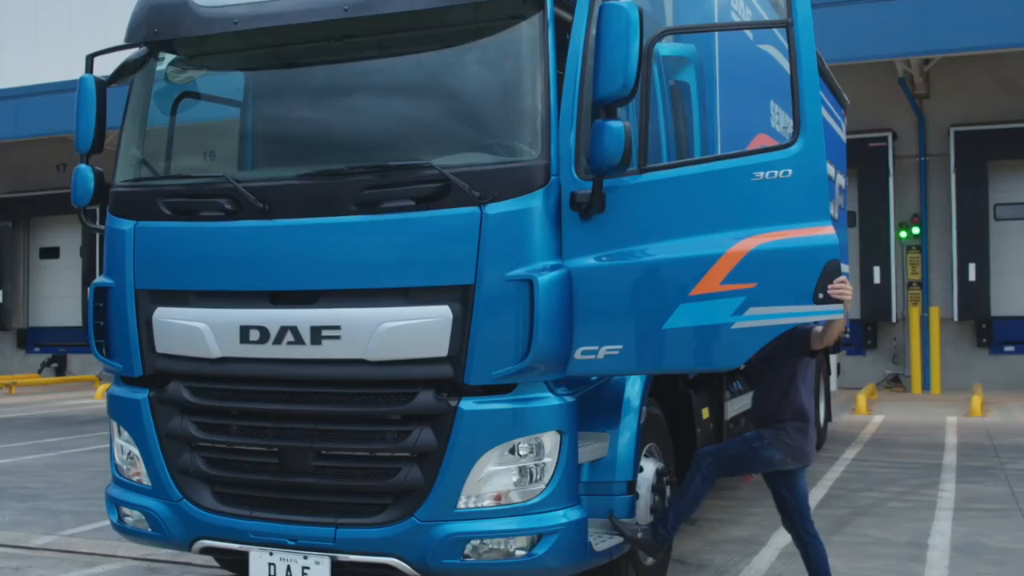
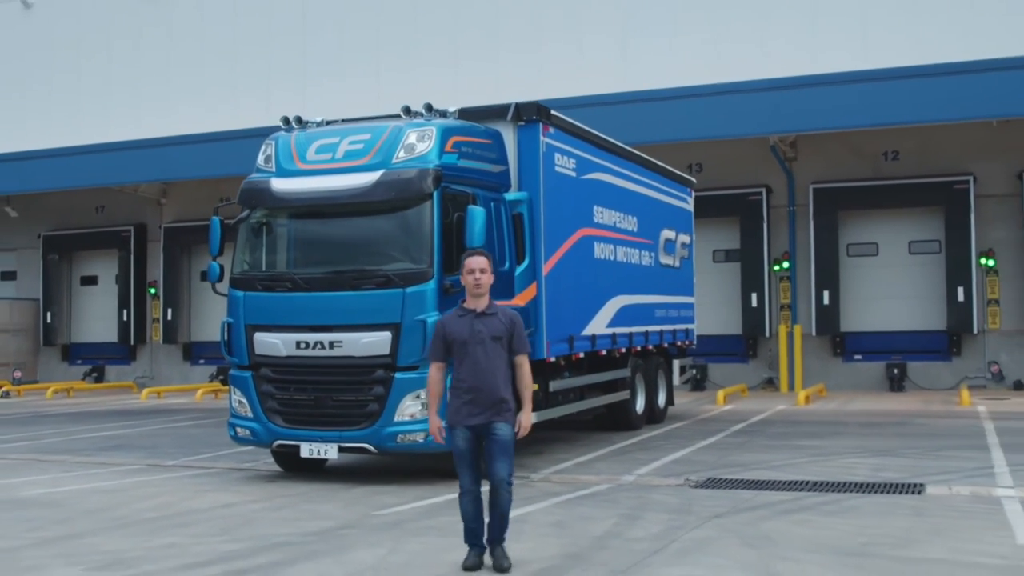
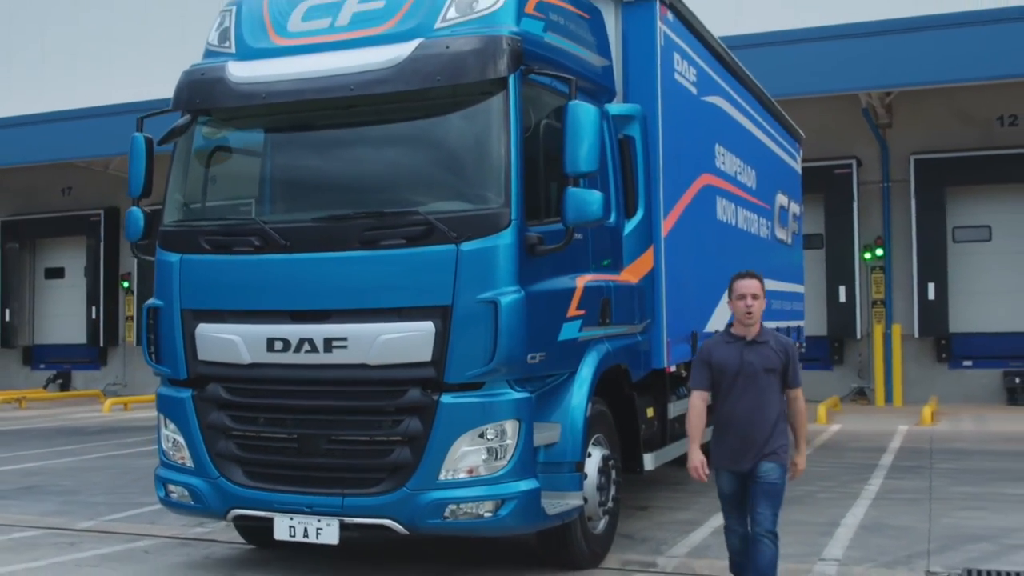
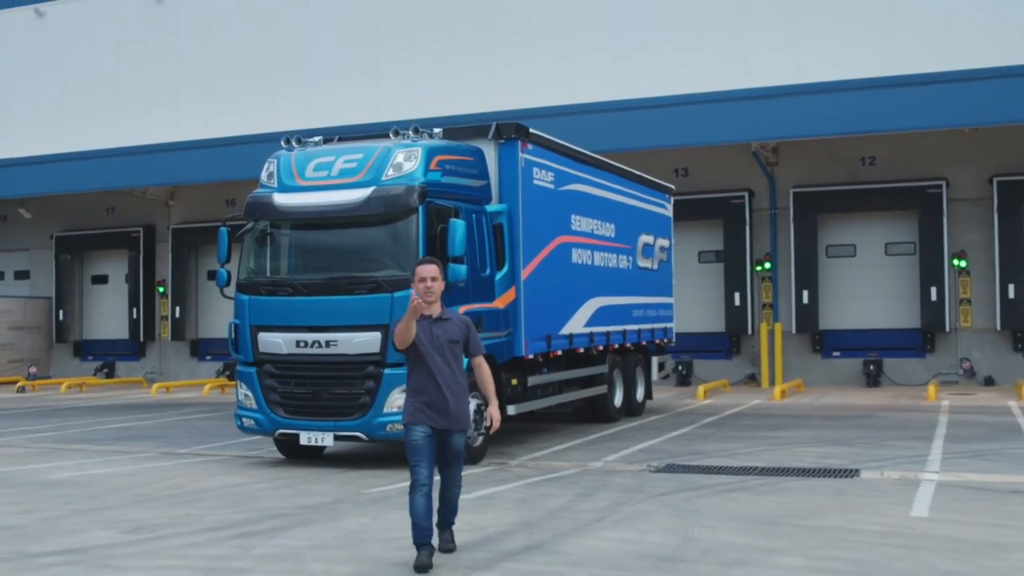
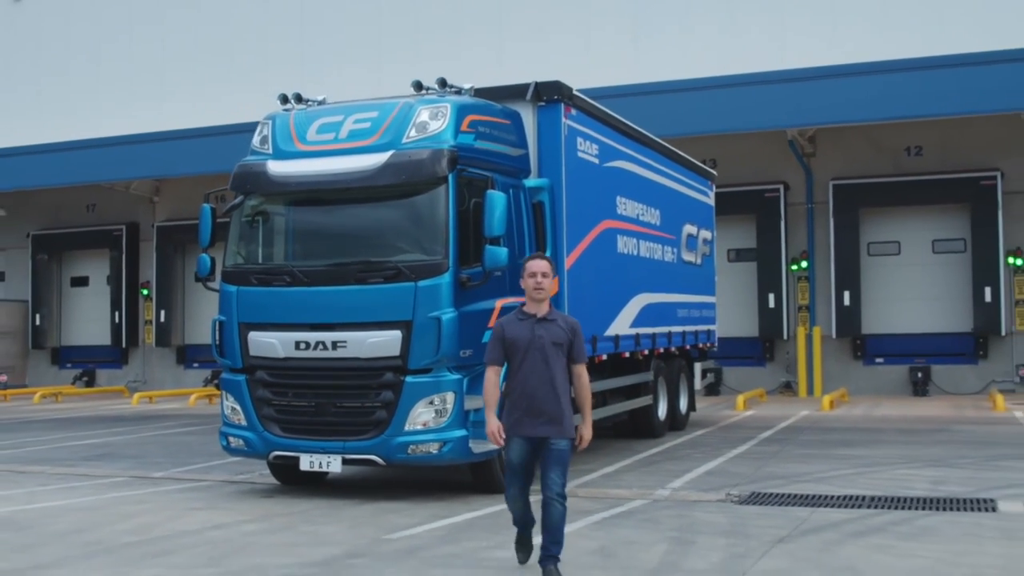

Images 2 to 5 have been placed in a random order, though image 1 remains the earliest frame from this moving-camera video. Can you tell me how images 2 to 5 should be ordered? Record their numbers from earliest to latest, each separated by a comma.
3, 5, 2, 4
